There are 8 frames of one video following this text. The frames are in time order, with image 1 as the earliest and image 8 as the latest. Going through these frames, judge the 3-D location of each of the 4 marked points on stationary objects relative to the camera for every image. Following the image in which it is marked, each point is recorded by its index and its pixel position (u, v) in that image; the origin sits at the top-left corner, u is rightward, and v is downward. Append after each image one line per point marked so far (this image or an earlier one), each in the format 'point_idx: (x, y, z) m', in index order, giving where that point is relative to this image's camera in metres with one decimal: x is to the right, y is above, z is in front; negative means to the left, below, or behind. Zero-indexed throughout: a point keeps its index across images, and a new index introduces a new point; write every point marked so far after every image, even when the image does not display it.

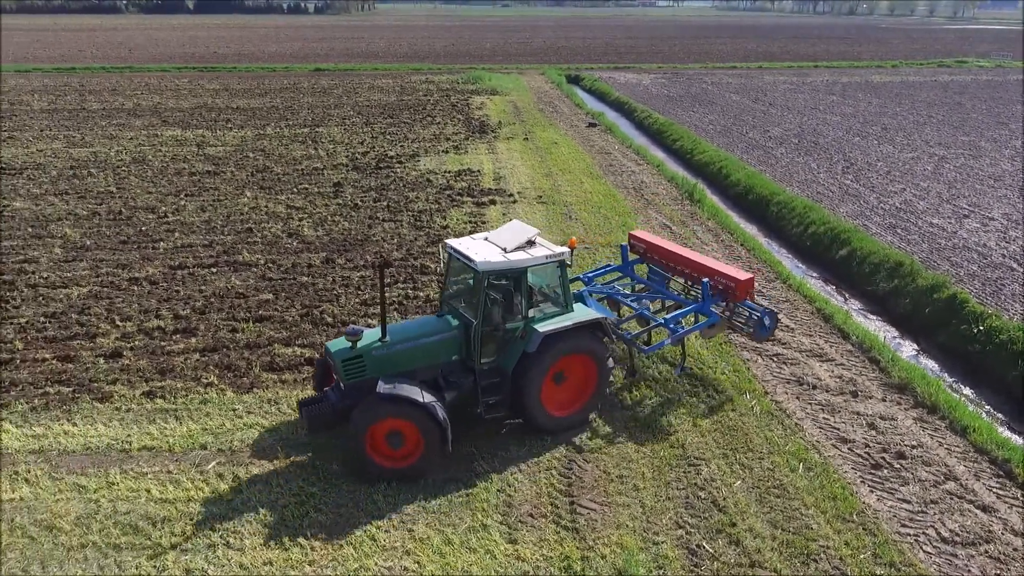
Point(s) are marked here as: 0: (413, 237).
0: (-1.6, +0.8, +11.6) m
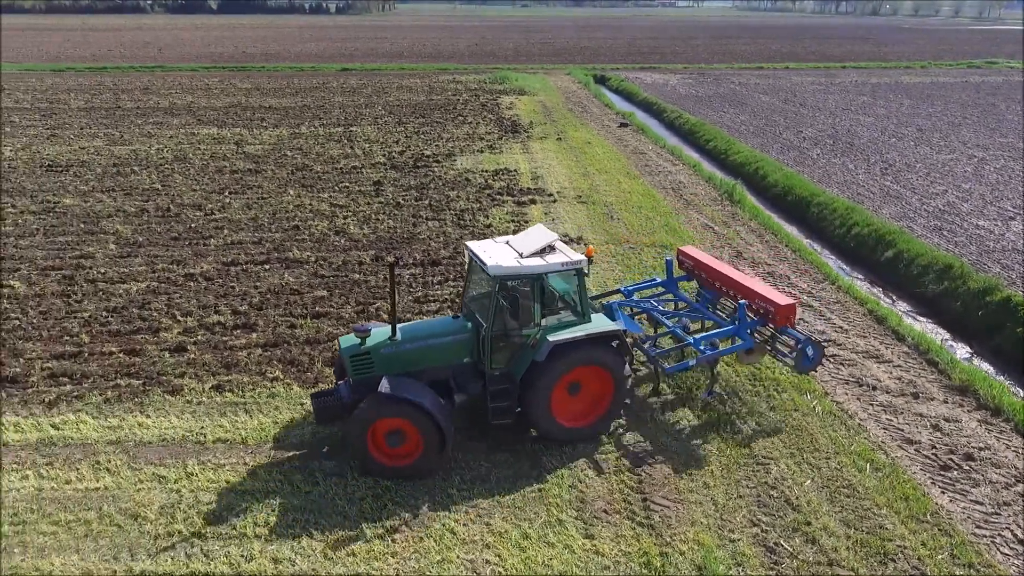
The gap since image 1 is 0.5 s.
0: (-0.9, +0.8, +11.7) m
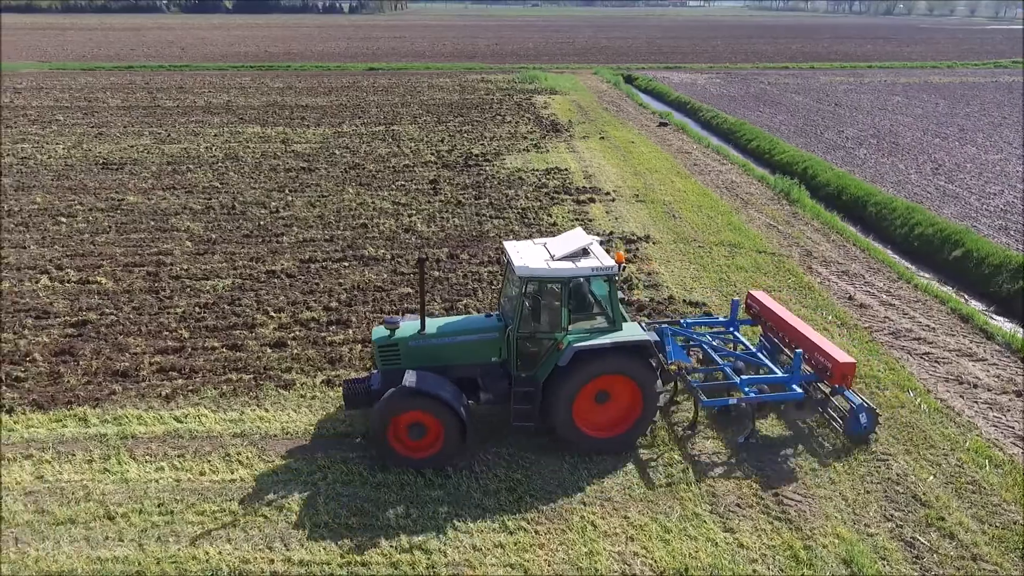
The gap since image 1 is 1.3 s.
0: (+0.2, +0.9, +11.8) m
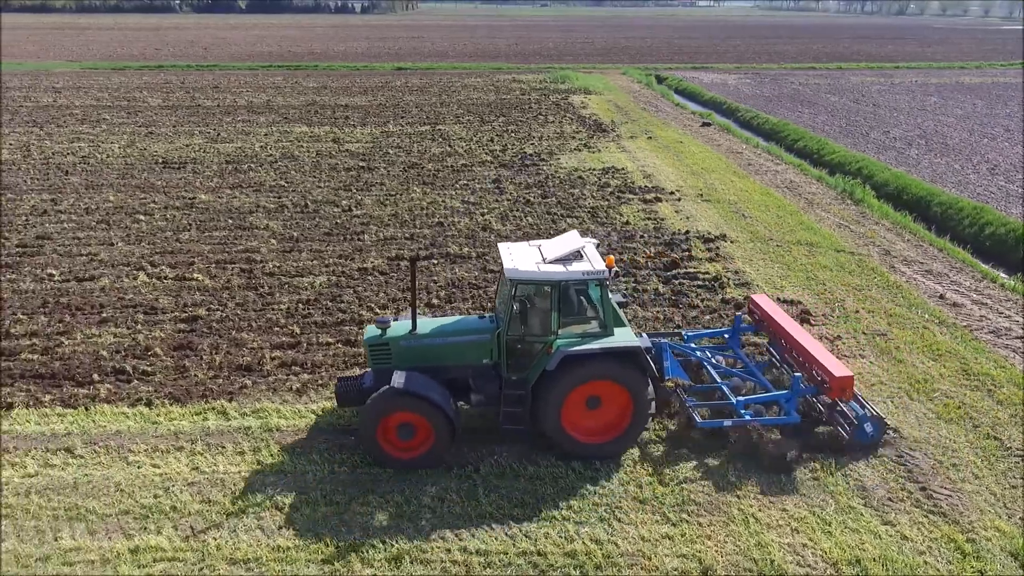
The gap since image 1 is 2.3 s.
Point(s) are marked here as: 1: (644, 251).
0: (+1.5, +0.9, +11.9) m
1: (+2.0, +0.6, +11.0) m
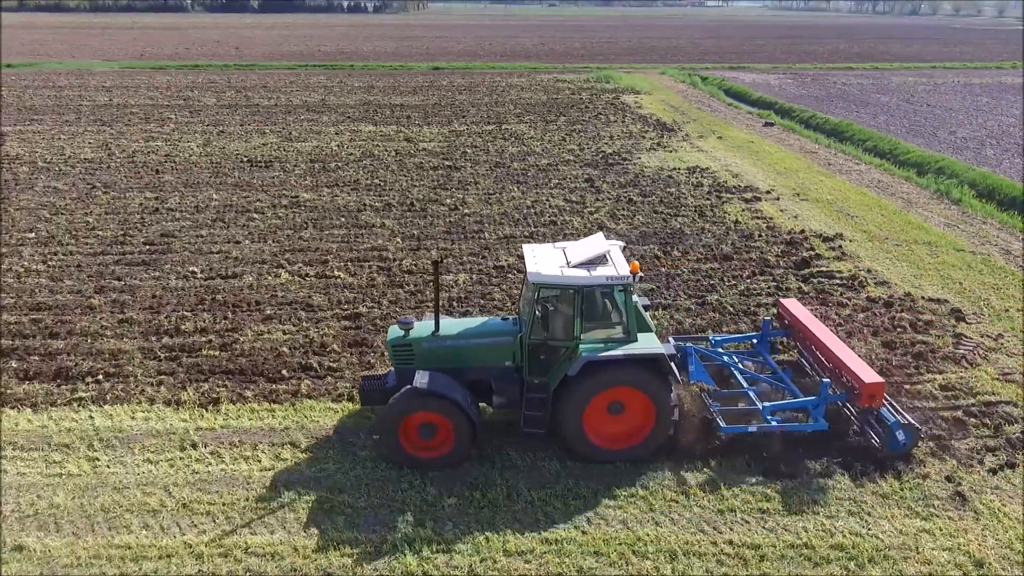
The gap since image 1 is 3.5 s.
0: (+3.4, +0.9, +11.9) m
1: (+3.9, +0.6, +11.1) m
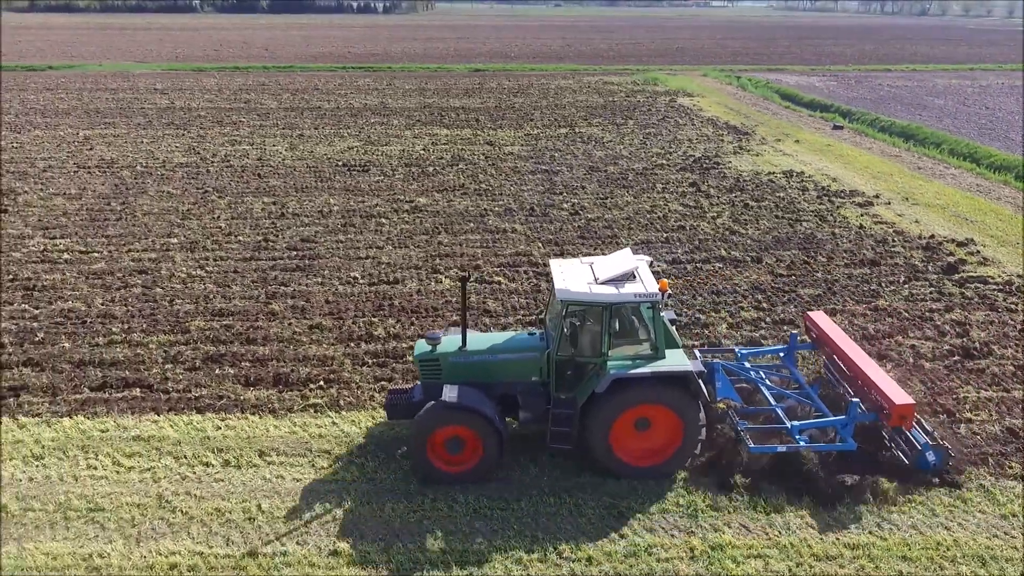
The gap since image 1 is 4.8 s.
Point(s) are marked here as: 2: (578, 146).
0: (+5.6, +0.9, +12.1) m
1: (+6.1, +0.5, +11.2) m
2: (+1.7, +3.8, +19.4) m
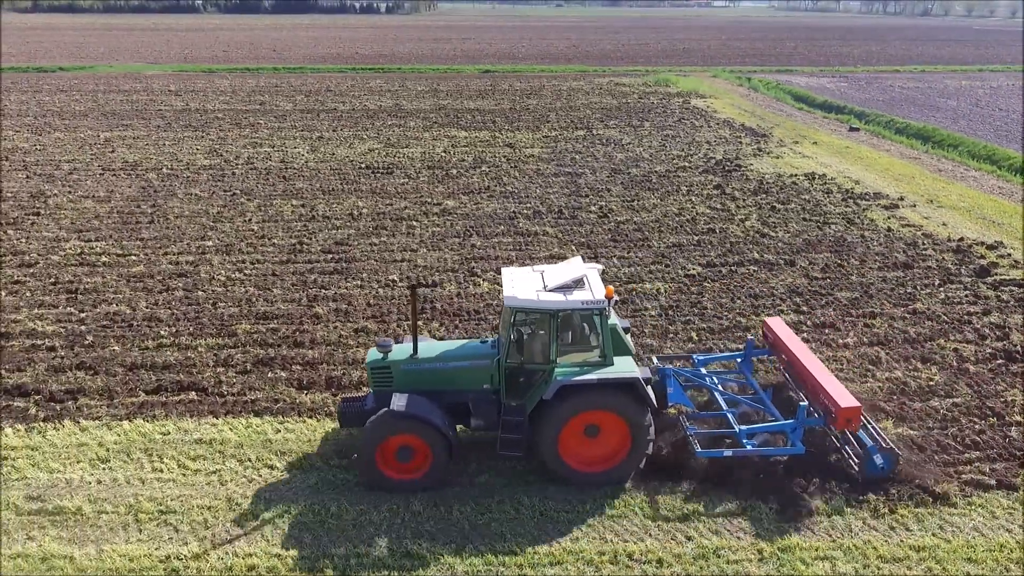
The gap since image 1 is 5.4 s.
0: (+6.1, +0.8, +12.1) m
1: (+6.7, +0.5, +11.2) m
2: (+2.3, +3.8, +19.5) m
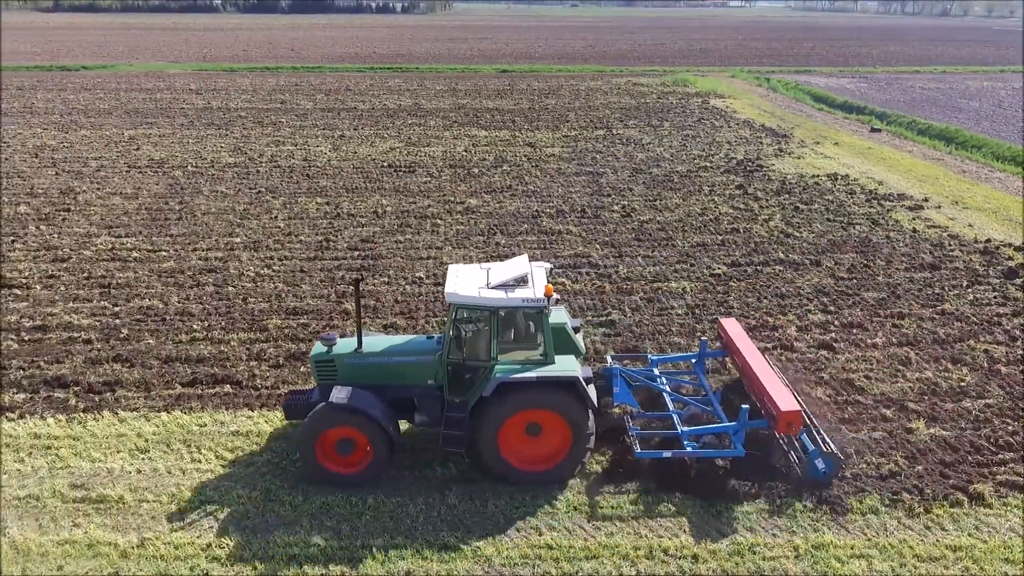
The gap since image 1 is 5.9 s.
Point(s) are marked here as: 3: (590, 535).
0: (+6.5, +0.8, +12.1) m
1: (+7.1, +0.5, +11.2) m
2: (+2.8, +3.8, +19.5) m
3: (+0.6, -1.9, +5.6) m
